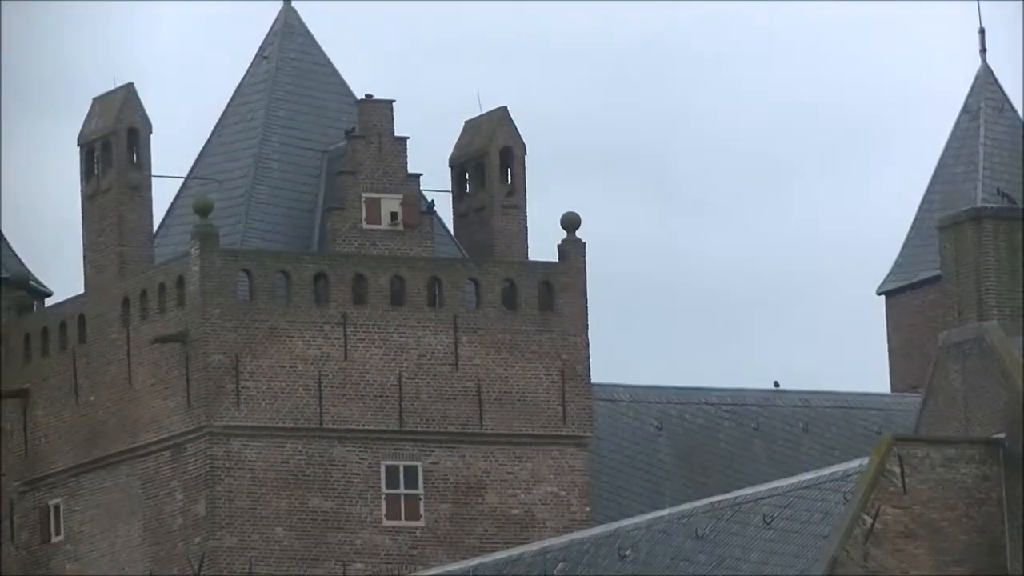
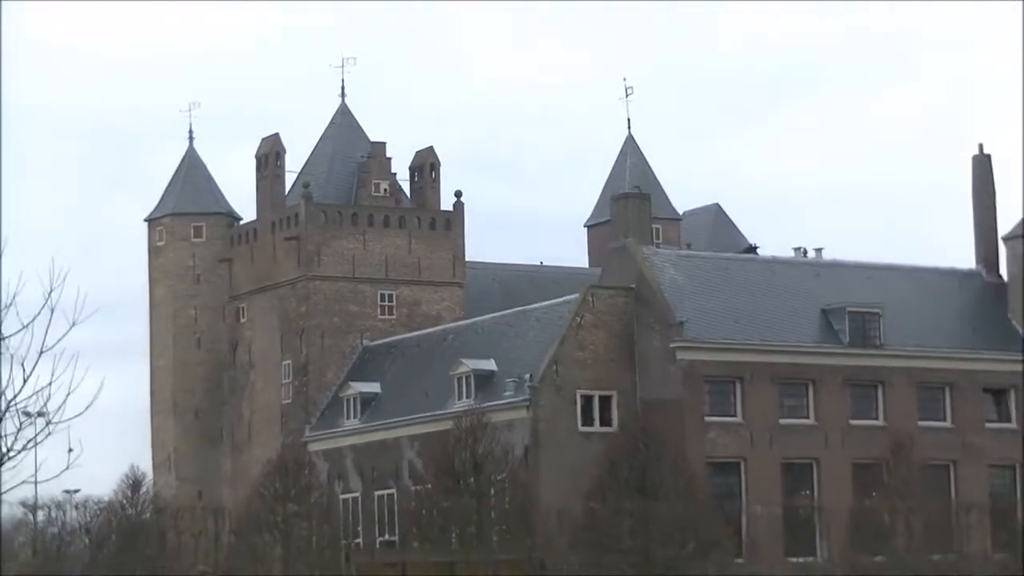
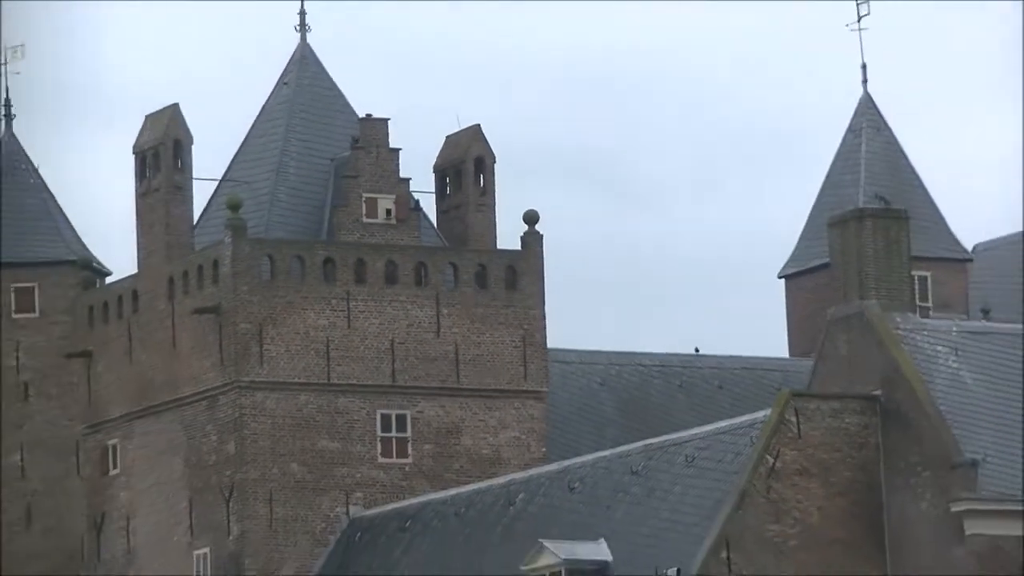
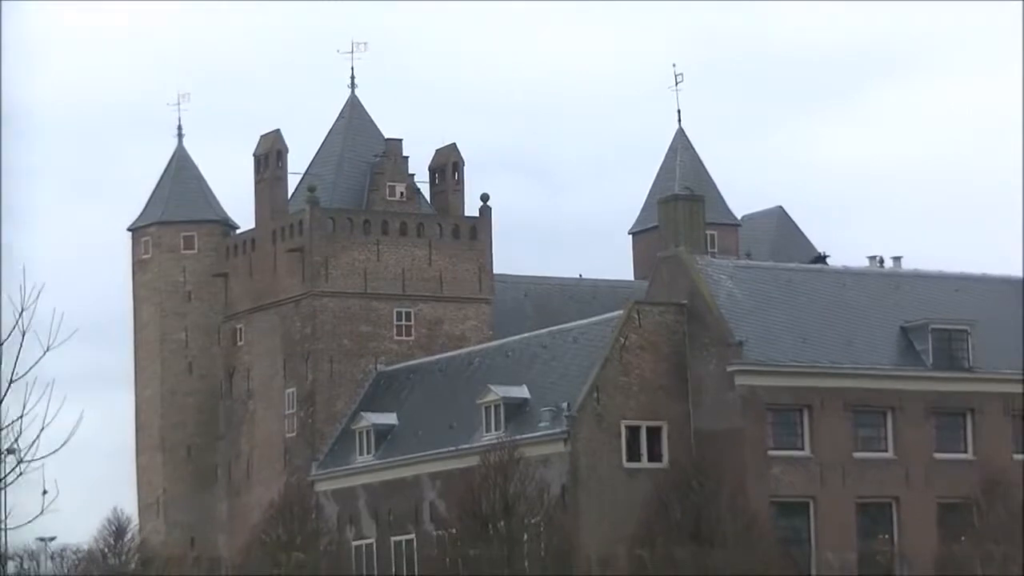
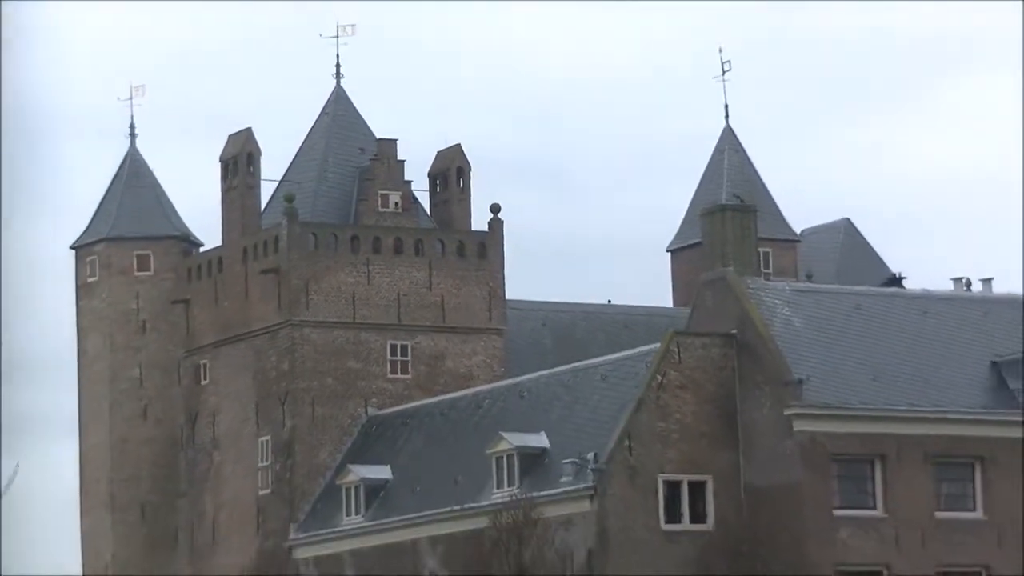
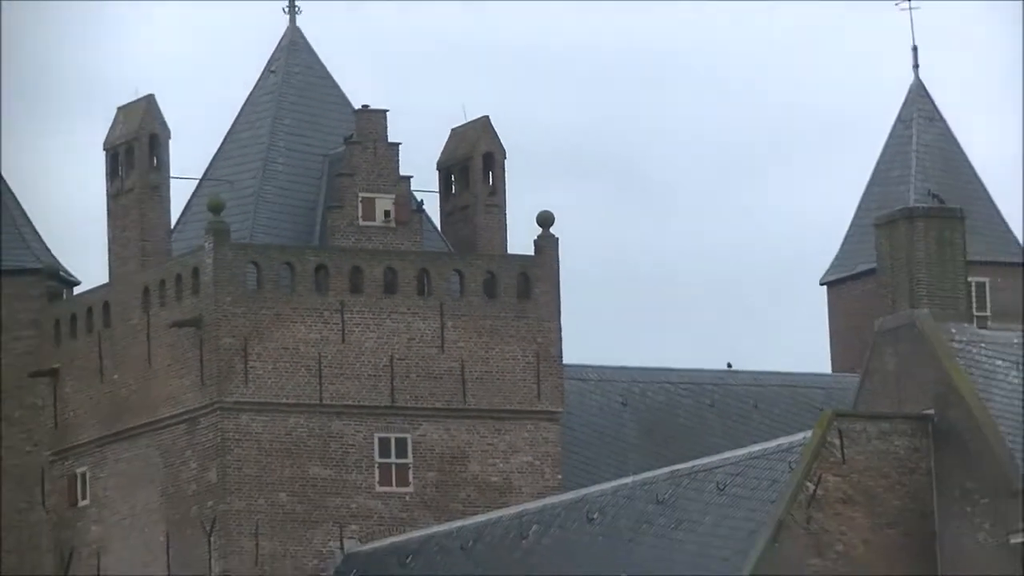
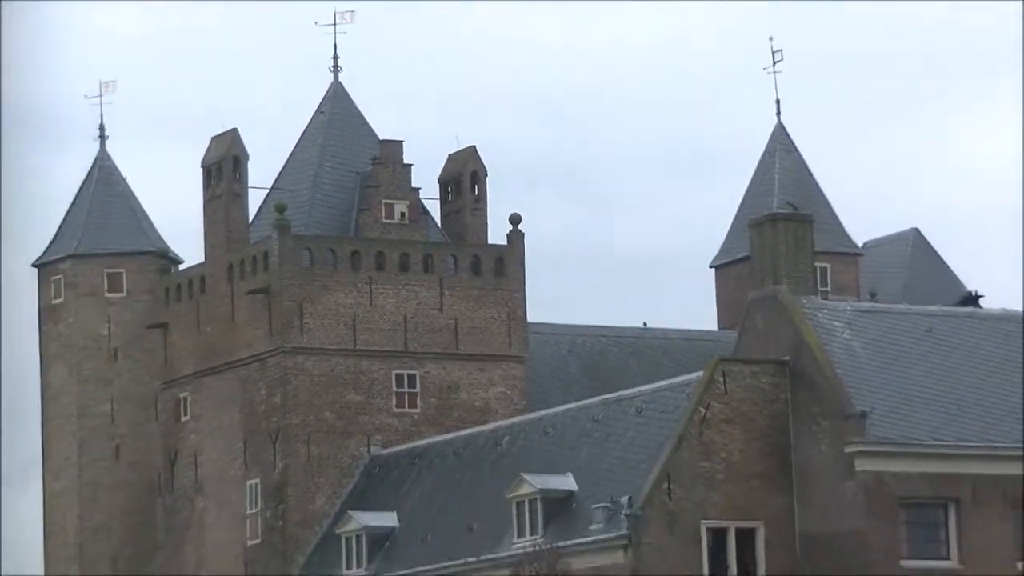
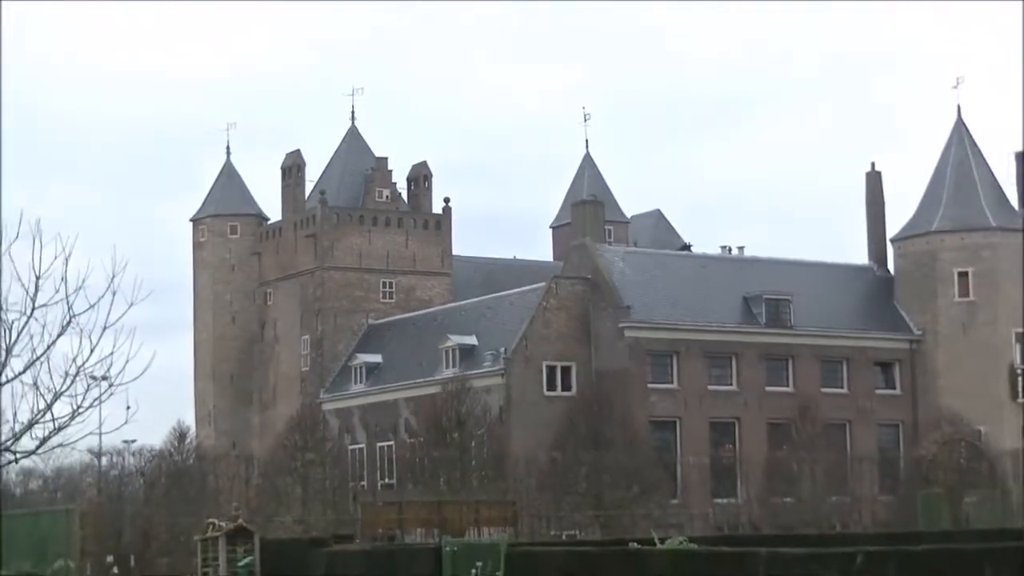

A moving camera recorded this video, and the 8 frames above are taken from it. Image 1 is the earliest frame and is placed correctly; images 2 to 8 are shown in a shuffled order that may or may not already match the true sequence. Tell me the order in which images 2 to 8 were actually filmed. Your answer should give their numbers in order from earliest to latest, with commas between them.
6, 3, 7, 5, 4, 2, 8
